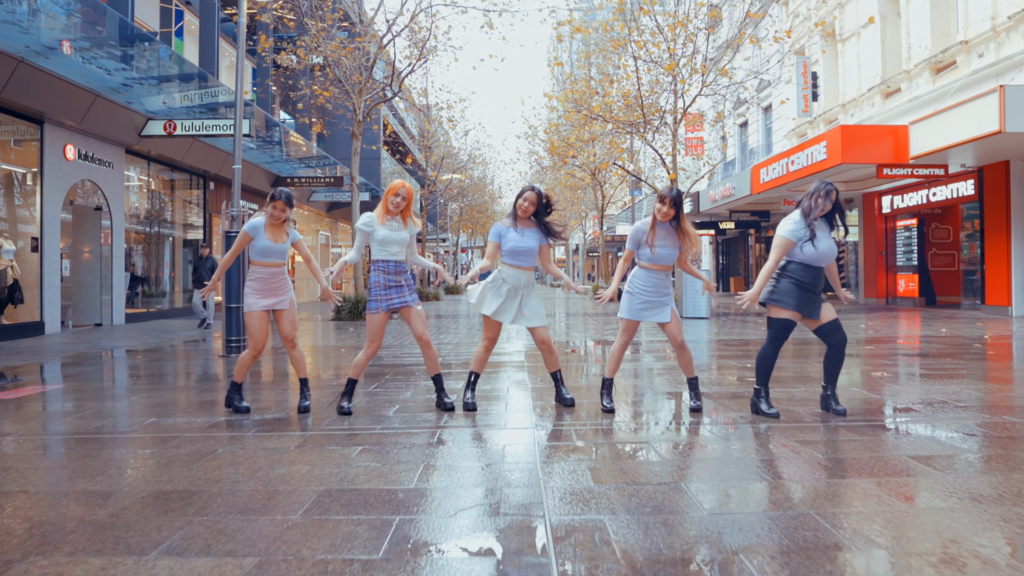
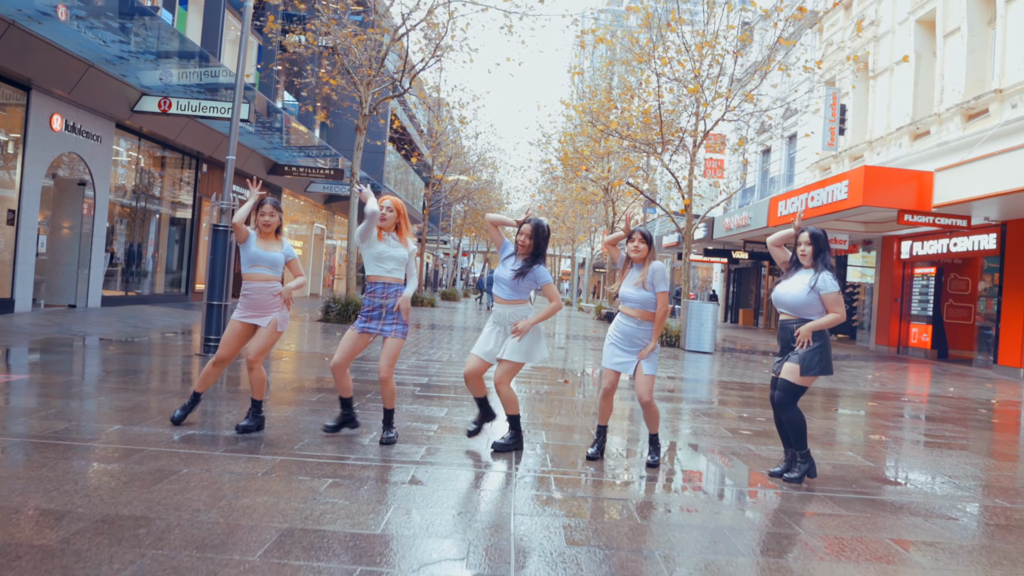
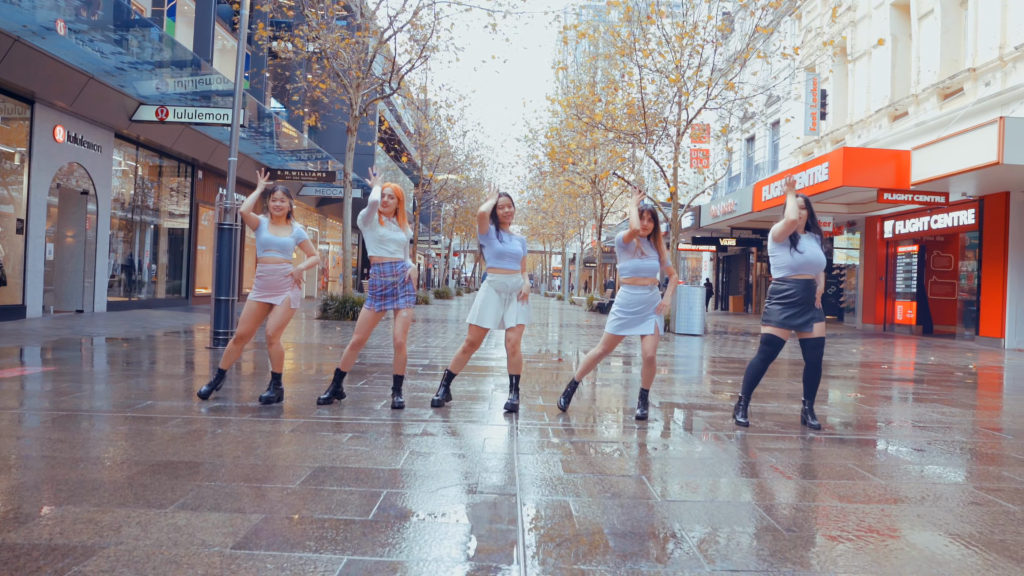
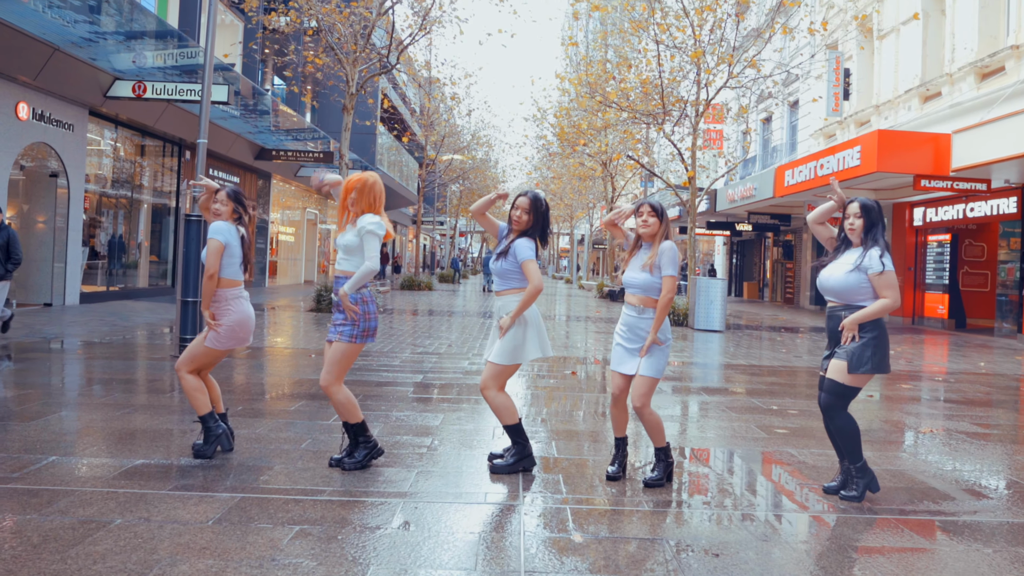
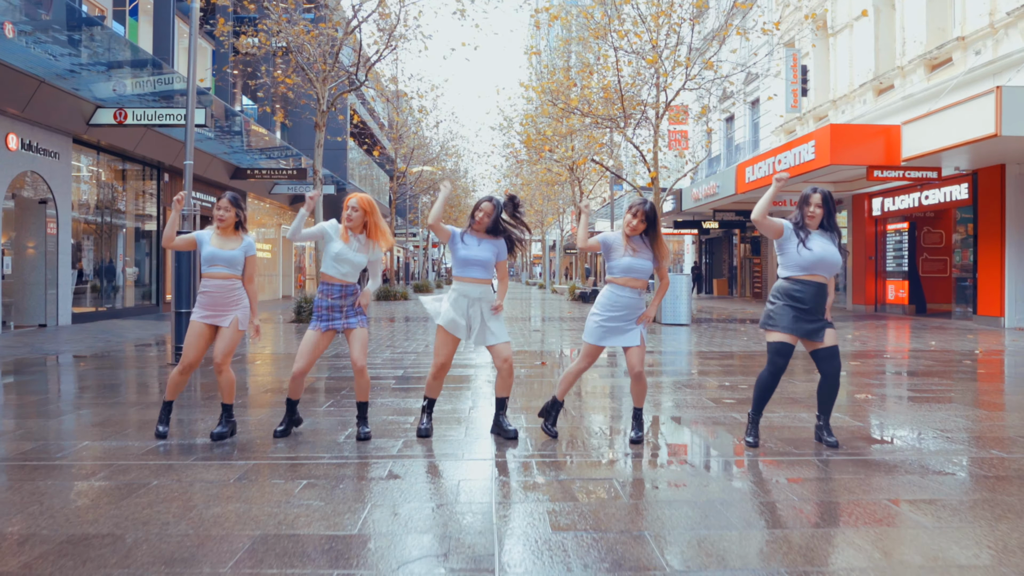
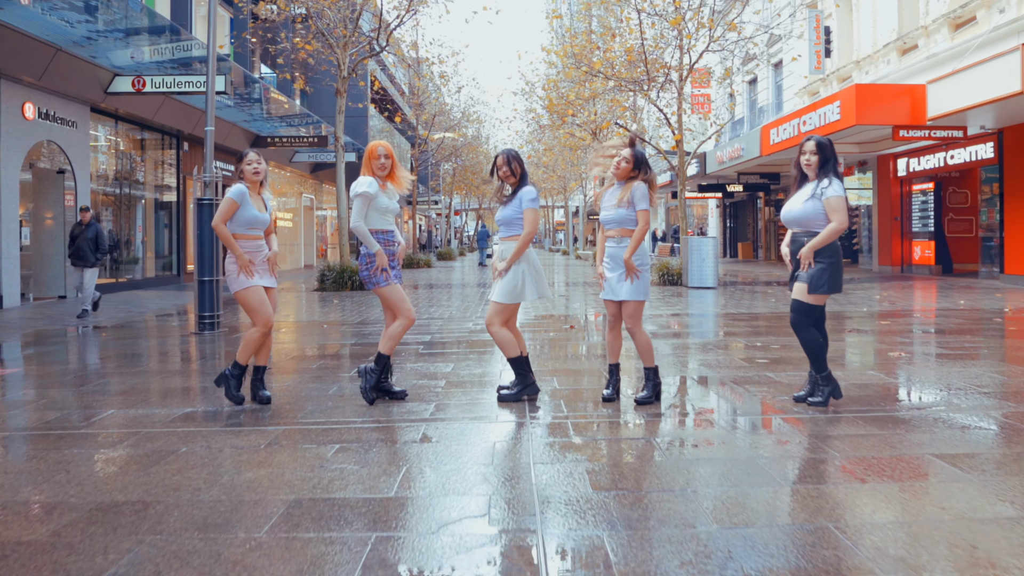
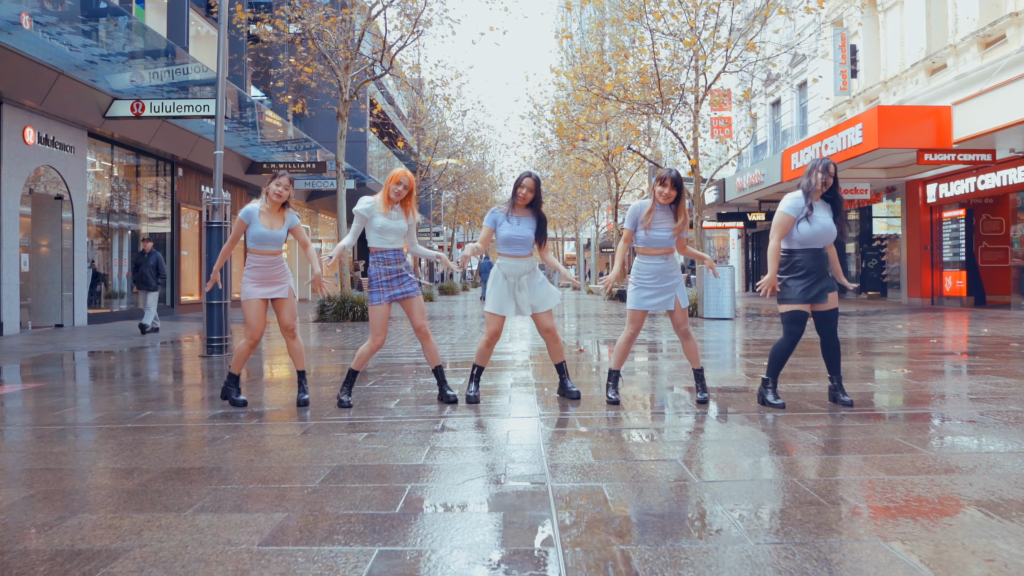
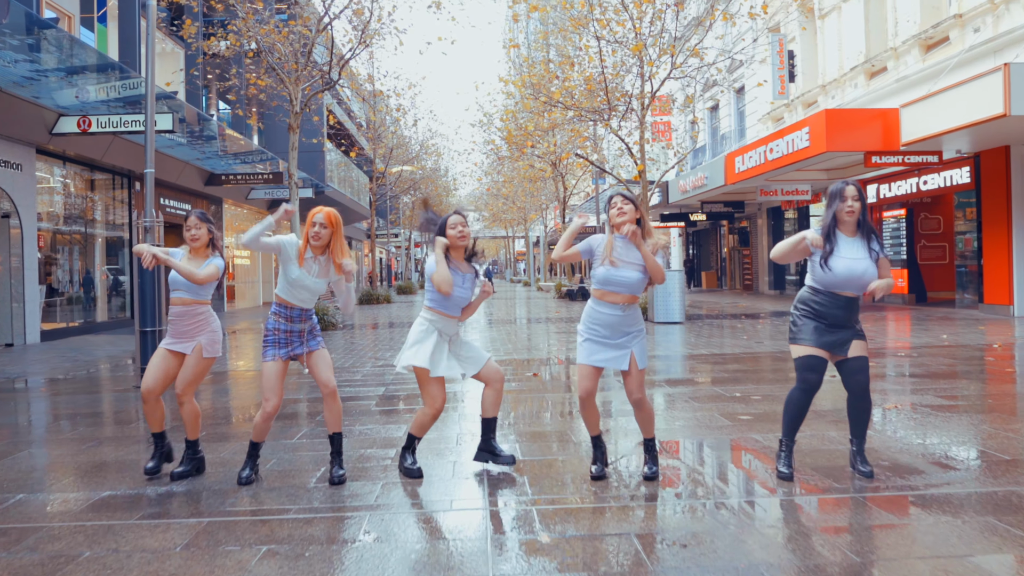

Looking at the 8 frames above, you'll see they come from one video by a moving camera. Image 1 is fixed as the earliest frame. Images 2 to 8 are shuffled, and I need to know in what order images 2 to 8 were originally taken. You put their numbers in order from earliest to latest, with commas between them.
7, 6, 4, 2, 3, 5, 8
